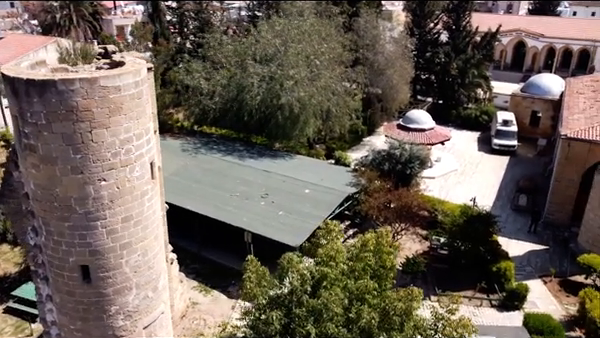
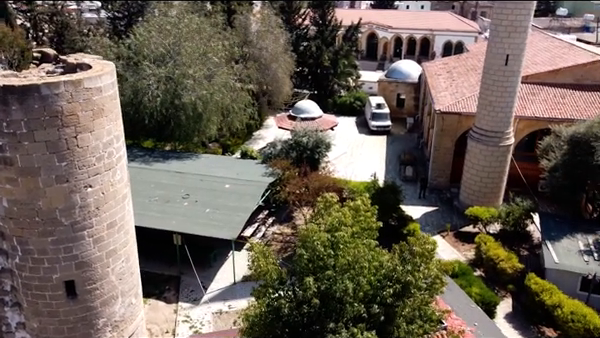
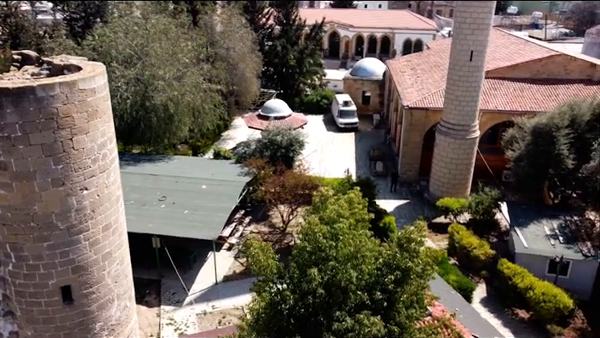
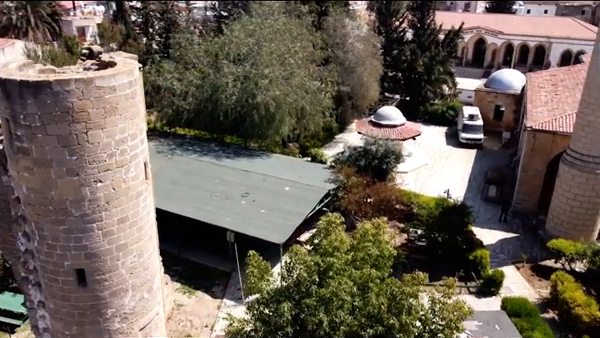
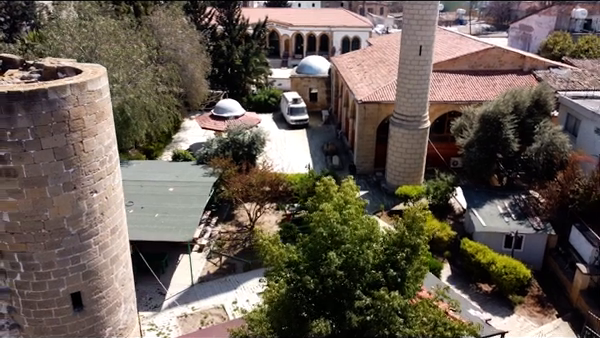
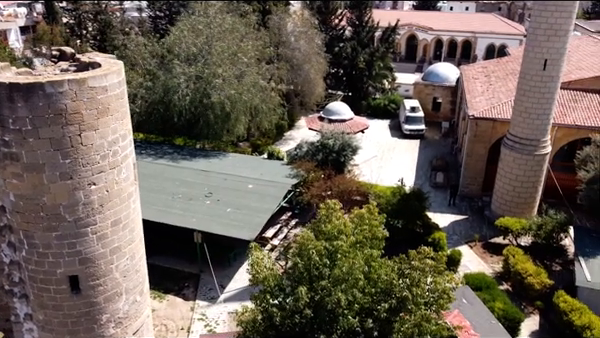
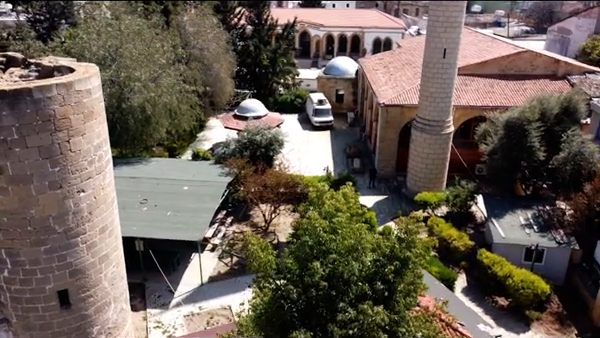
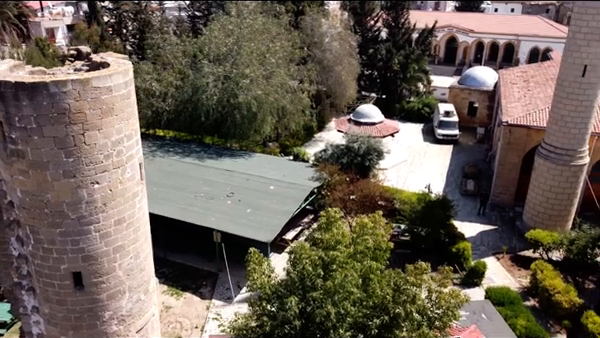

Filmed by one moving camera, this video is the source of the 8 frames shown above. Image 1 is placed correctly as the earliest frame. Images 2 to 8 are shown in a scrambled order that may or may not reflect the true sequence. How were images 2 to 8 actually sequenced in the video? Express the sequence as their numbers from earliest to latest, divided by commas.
4, 8, 6, 2, 3, 7, 5
